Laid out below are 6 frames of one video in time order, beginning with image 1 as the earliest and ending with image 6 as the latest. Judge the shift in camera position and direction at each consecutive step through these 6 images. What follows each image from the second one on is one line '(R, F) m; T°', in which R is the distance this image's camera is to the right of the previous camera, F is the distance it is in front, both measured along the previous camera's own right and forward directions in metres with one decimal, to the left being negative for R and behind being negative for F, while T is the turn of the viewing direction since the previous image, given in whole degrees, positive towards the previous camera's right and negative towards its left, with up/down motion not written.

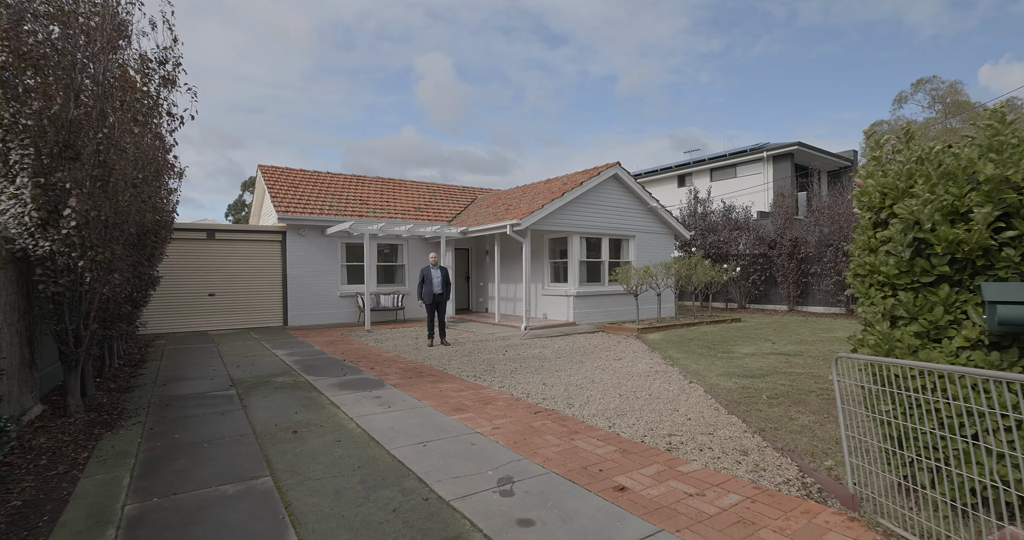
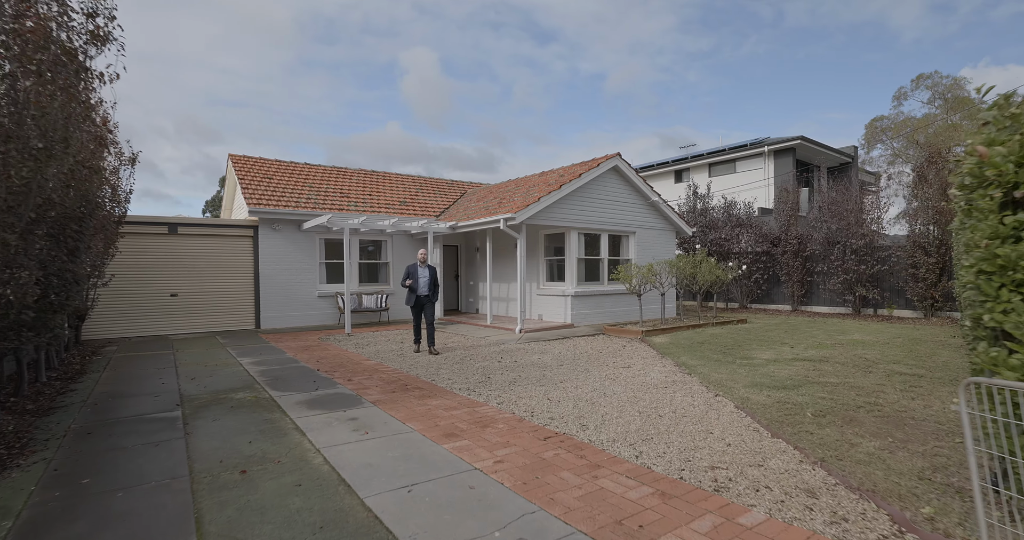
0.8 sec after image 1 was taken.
(-0.1, +0.8) m; +1°
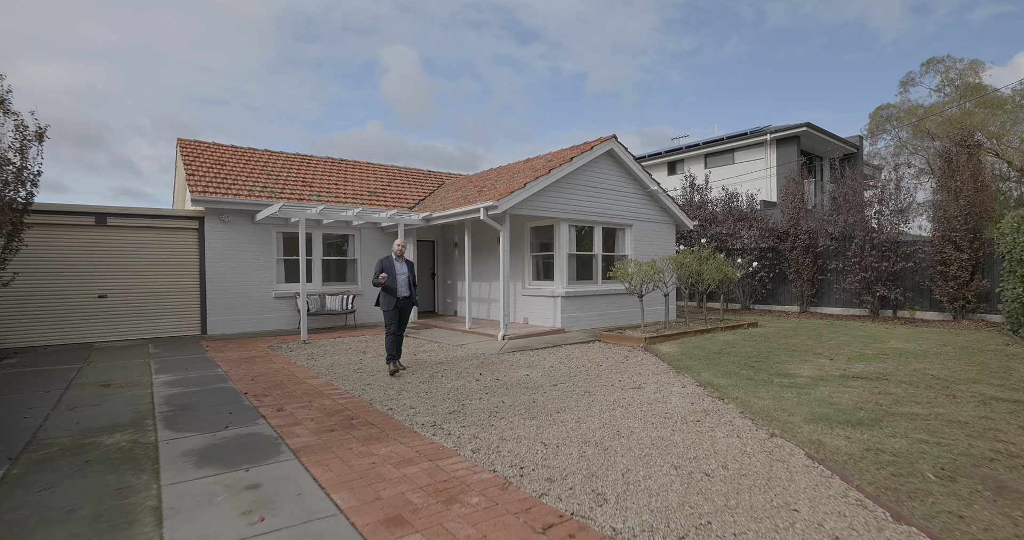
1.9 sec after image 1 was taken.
(0.0, +1.4) m; +2°
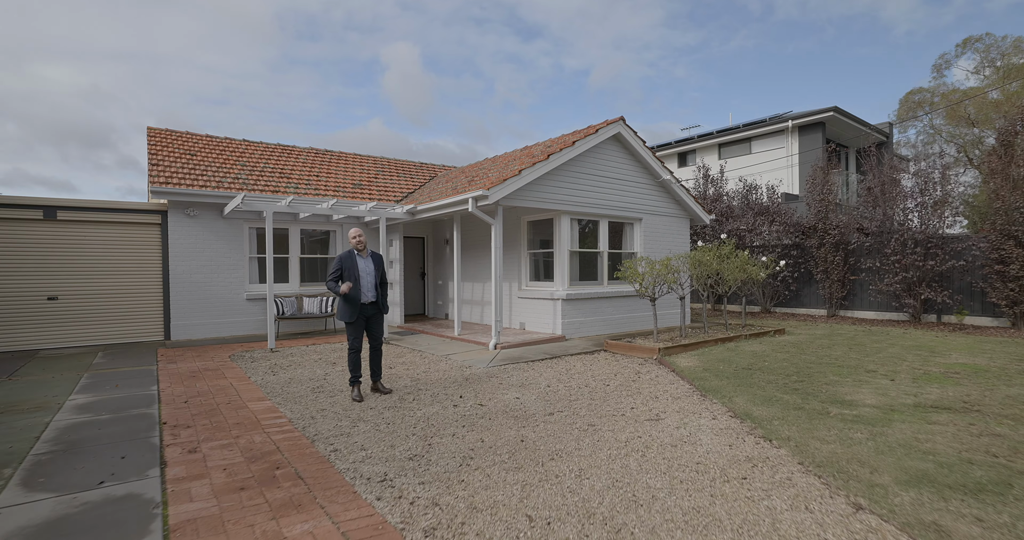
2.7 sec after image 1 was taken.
(+0.2, +1.2) m; 0°
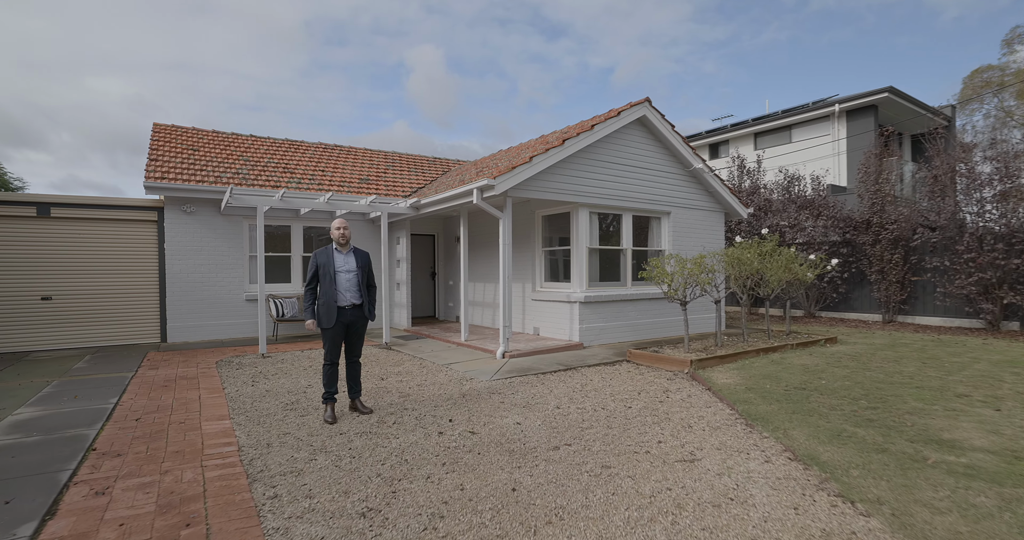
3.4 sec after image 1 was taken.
(+0.2, +0.9) m; -3°
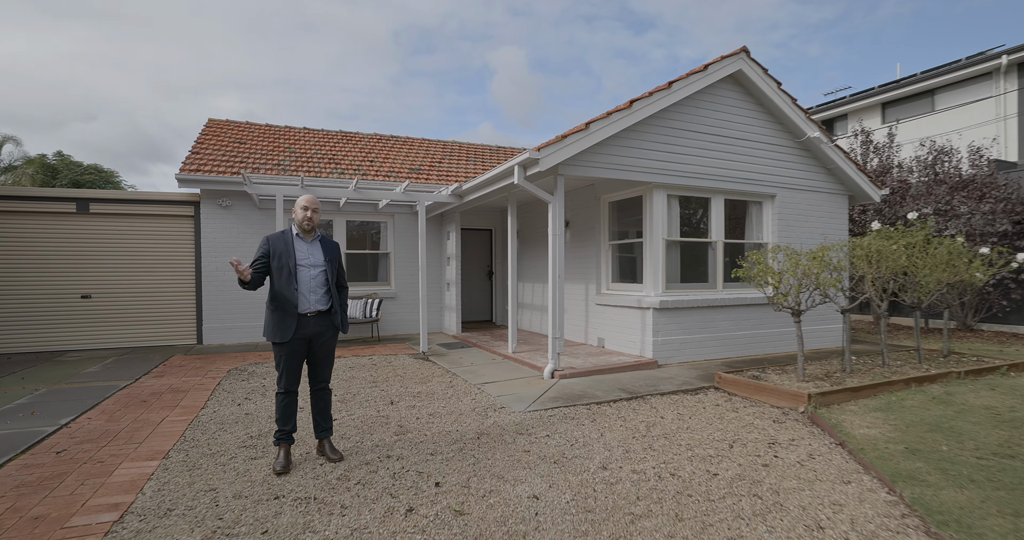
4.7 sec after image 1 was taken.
(+0.4, +1.5) m; -9°
